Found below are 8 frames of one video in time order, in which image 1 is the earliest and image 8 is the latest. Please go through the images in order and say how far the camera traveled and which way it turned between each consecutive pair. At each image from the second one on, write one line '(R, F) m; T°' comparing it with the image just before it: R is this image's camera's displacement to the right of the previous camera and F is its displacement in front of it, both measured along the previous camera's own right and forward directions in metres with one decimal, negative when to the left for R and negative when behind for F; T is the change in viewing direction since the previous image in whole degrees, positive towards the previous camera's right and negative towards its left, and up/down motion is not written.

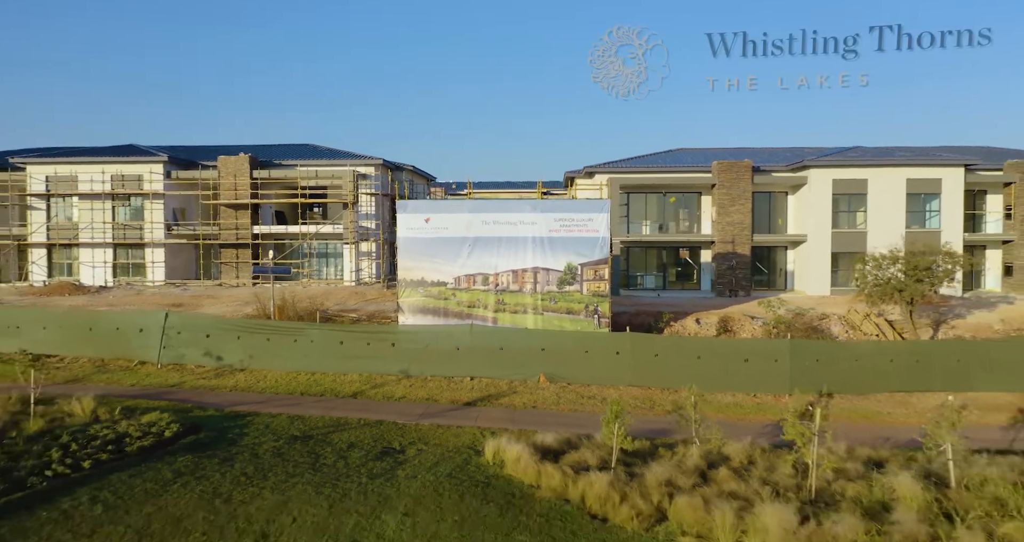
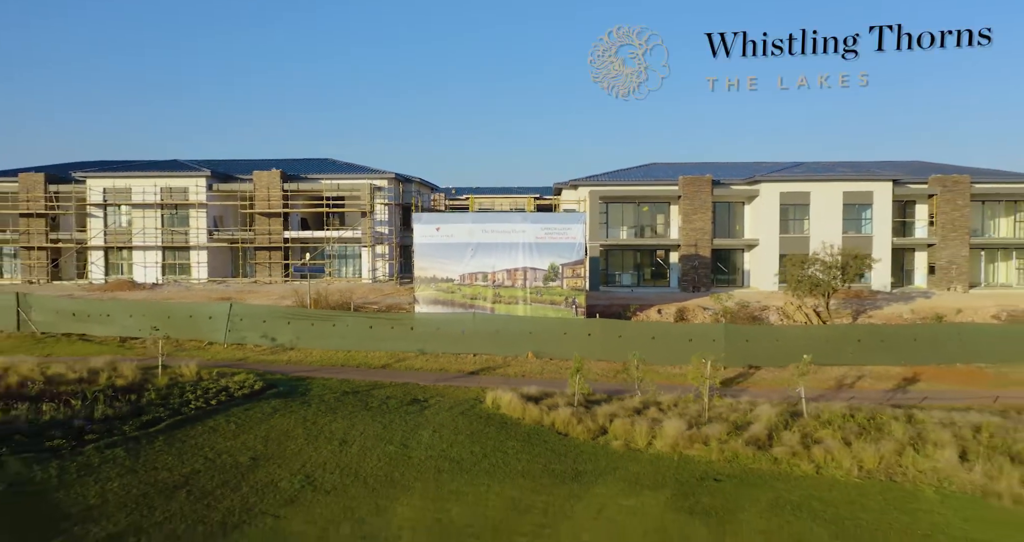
(+0.1, -4.0) m; 0°
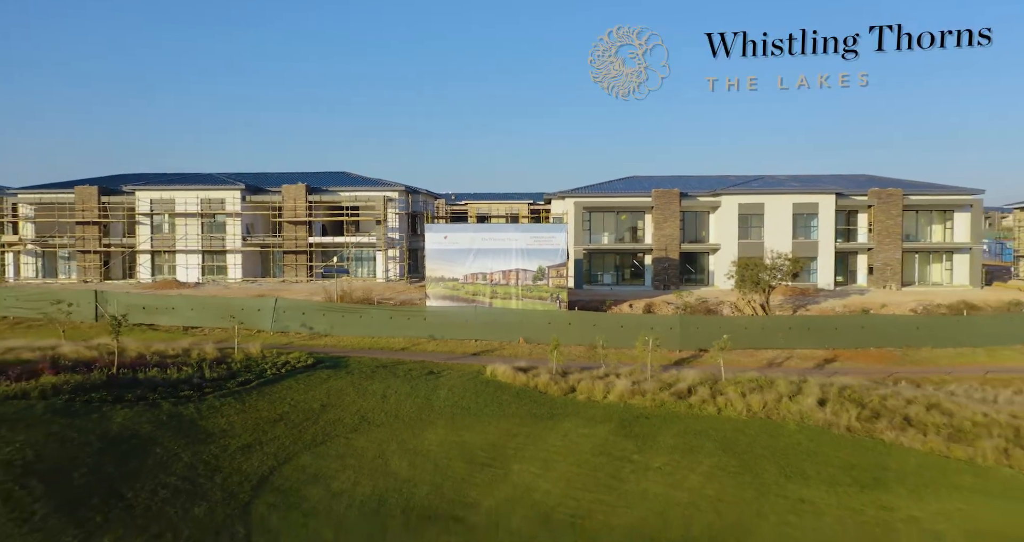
(+0.1, -4.3) m; 0°
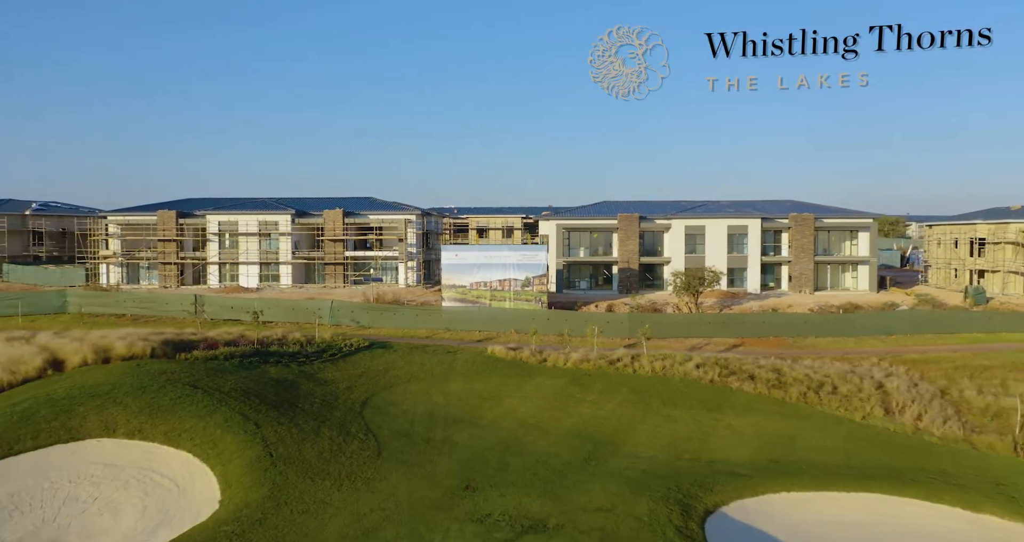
(+0.2, -8.5) m; 0°
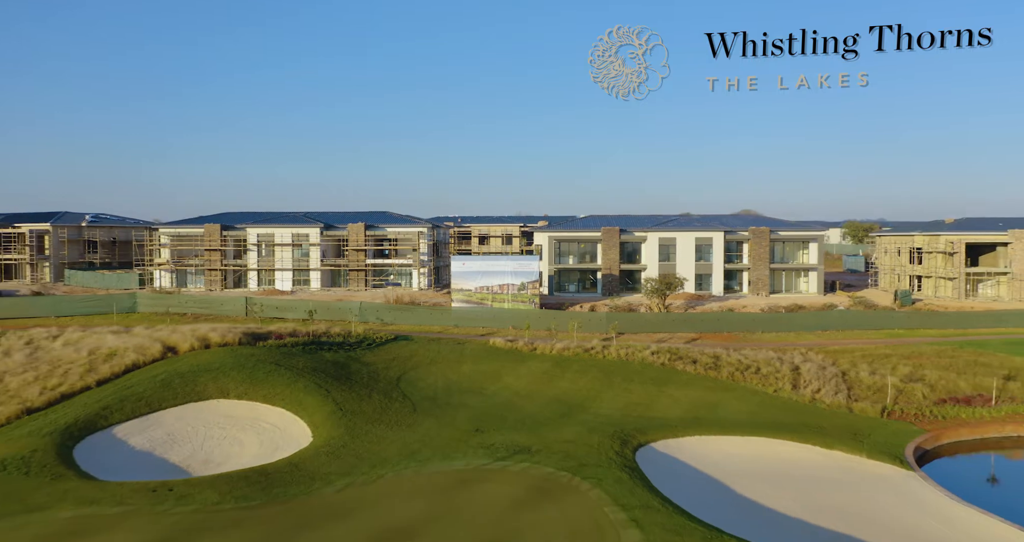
(+0.1, -6.7) m; 0°
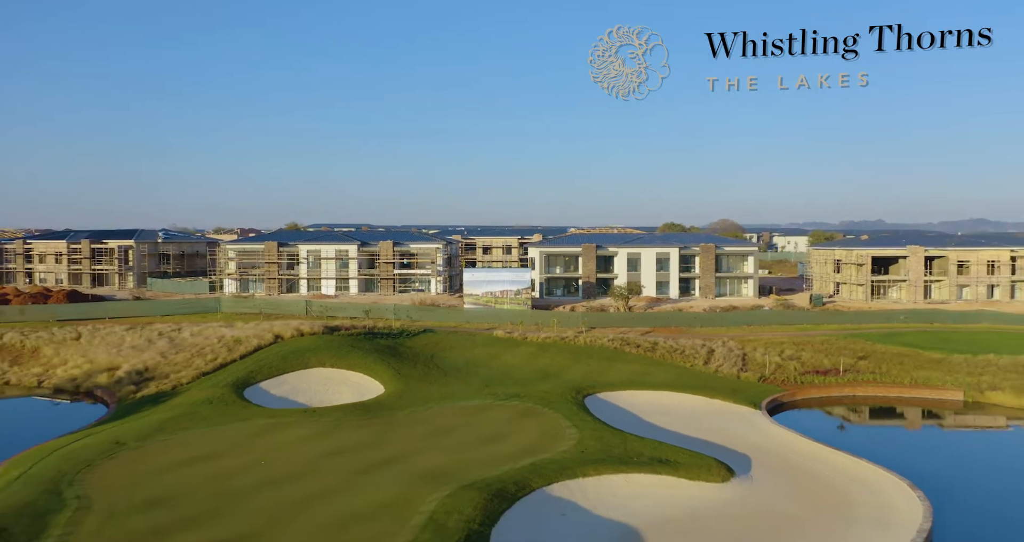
(+0.2, -12.2) m; 0°
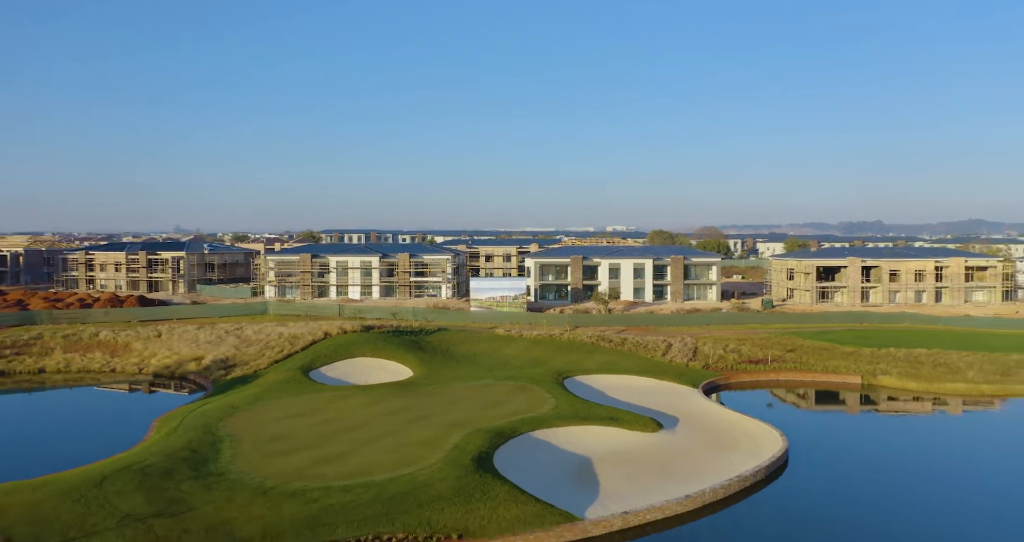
(+0.2, -10.5) m; 0°
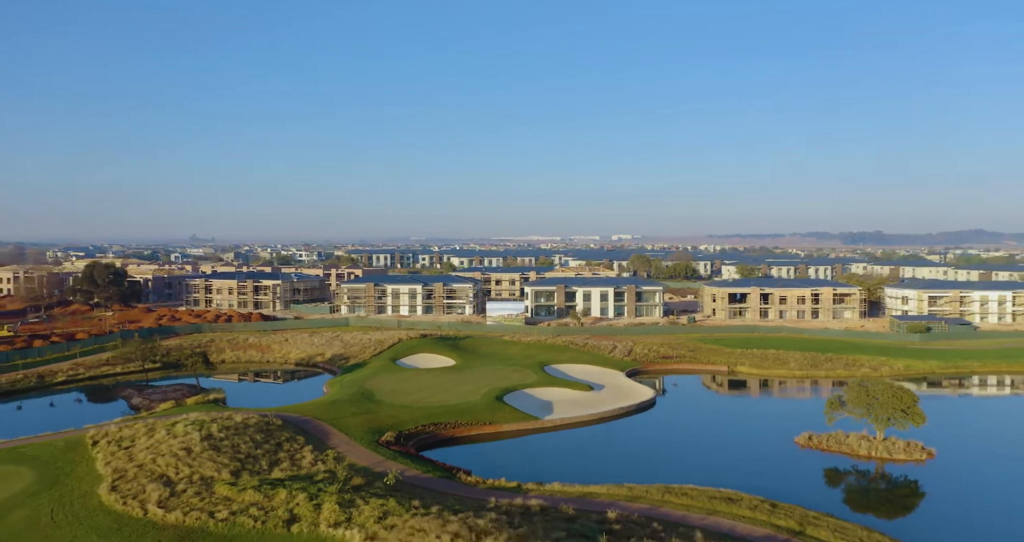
(+0.3, -30.2) m; 0°
